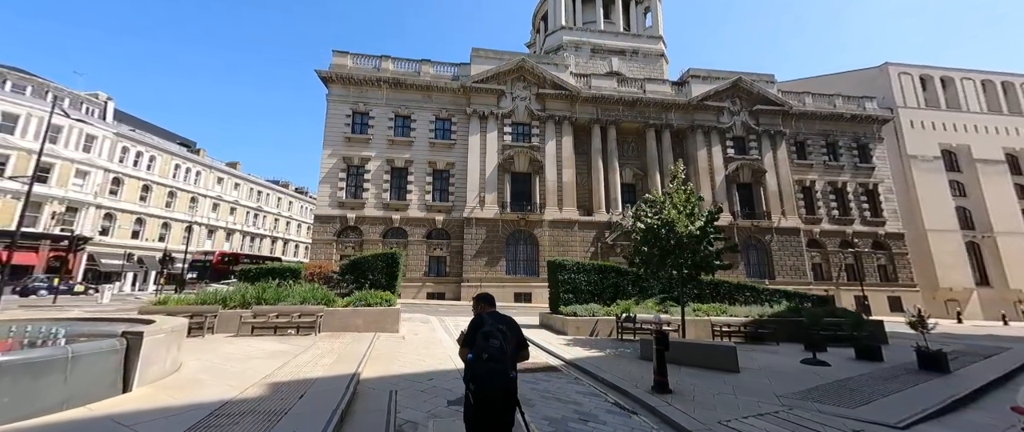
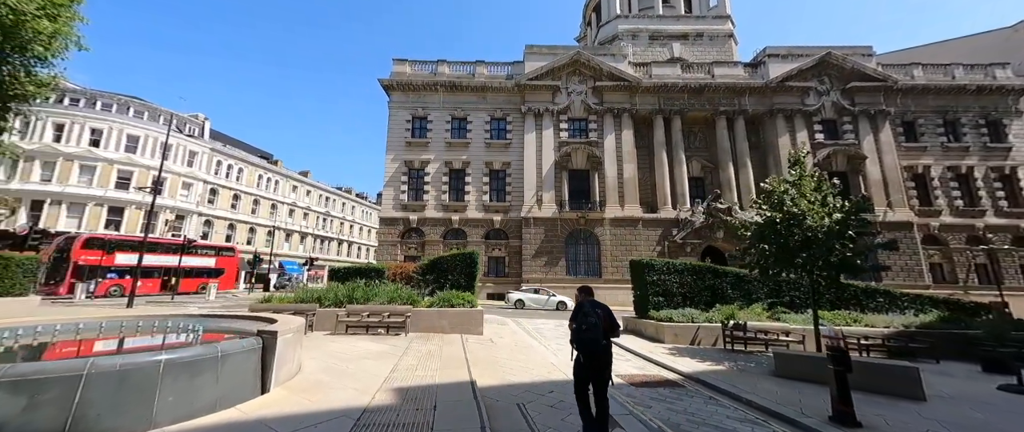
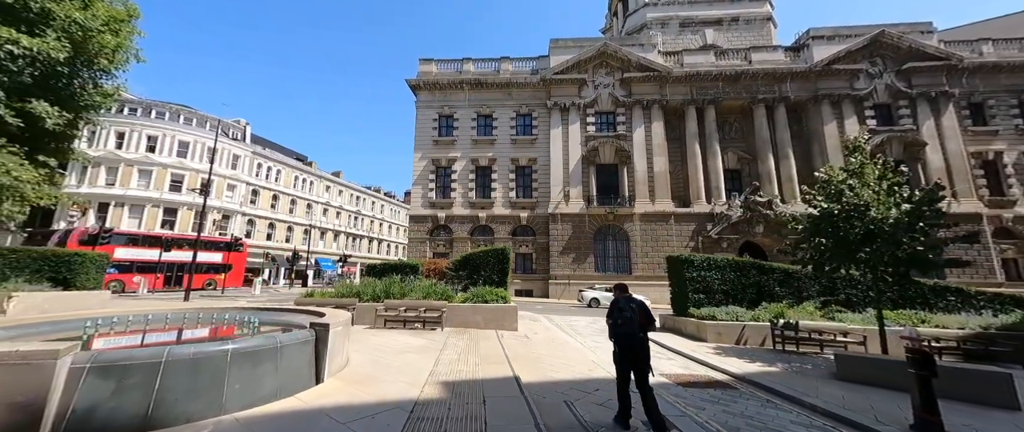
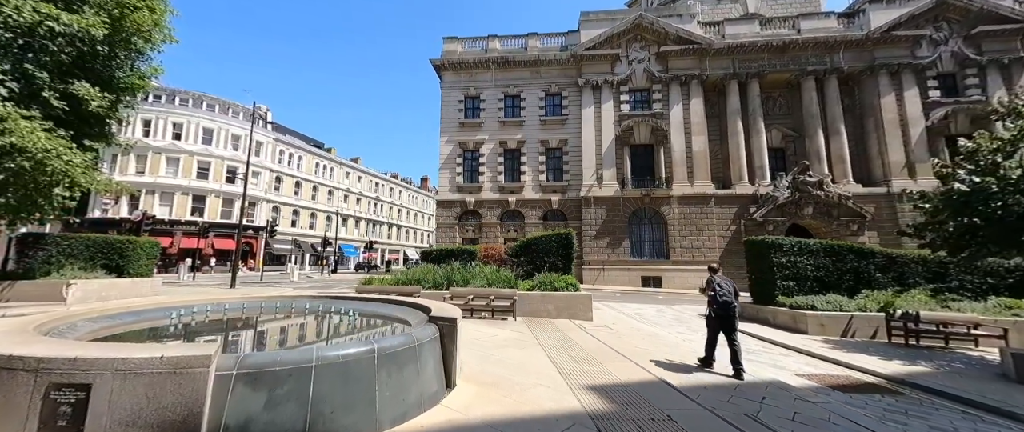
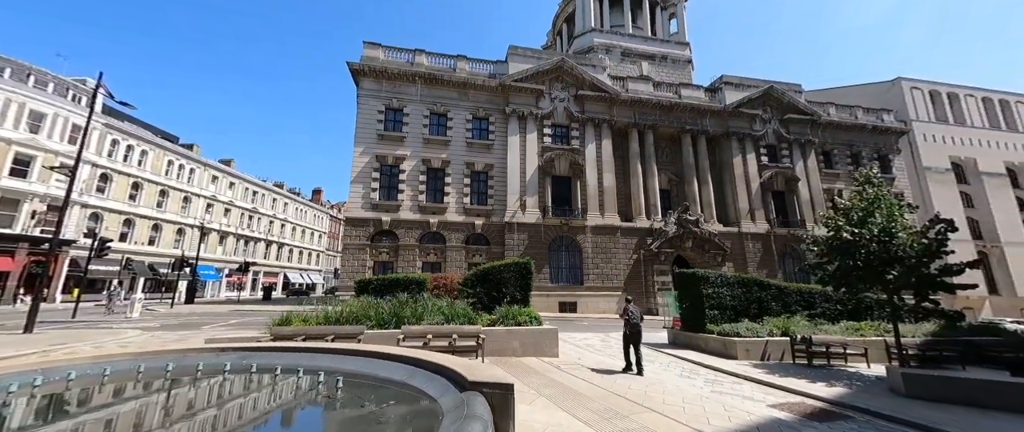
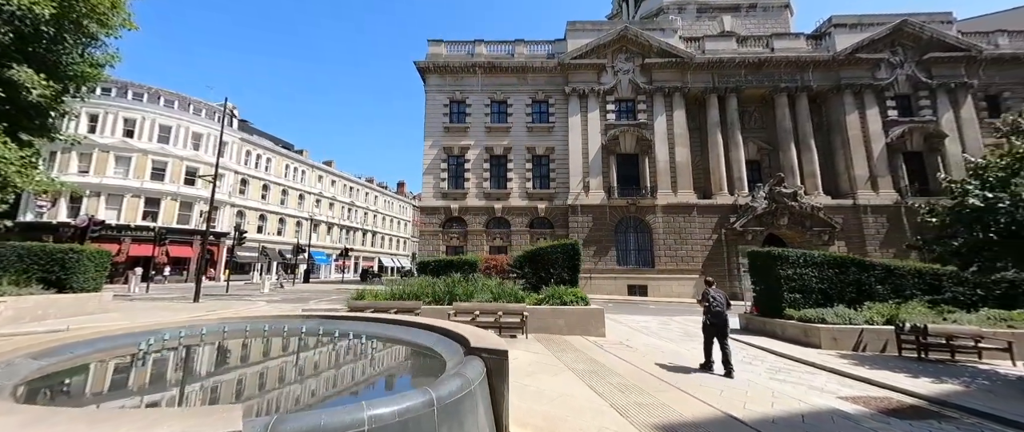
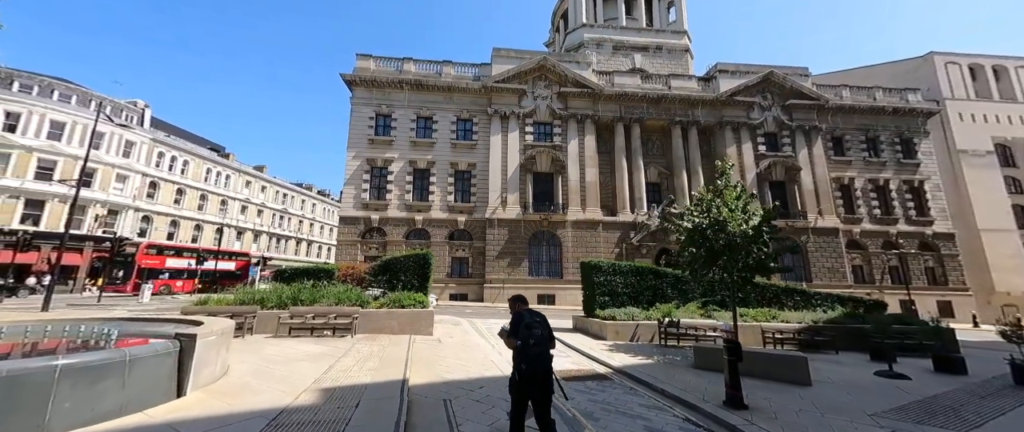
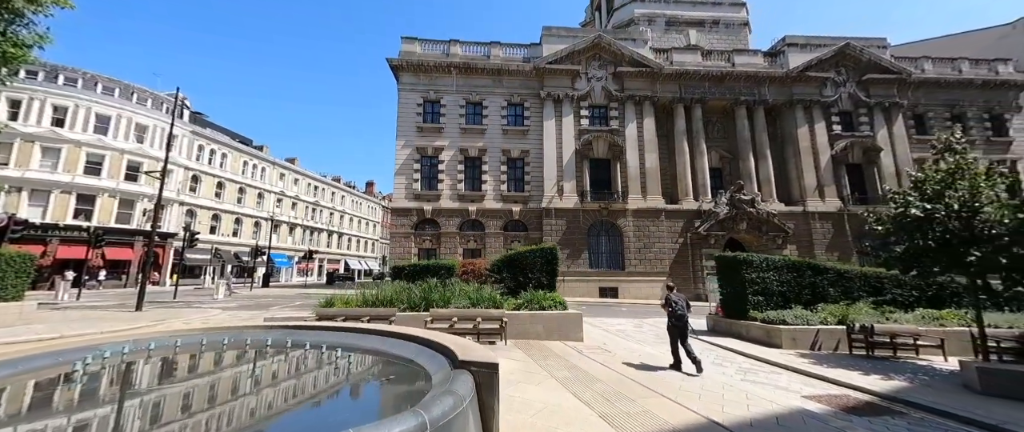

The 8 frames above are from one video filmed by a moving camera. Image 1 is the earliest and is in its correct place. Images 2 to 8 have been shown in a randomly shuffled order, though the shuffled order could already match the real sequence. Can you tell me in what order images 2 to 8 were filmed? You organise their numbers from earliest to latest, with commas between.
7, 2, 3, 4, 6, 8, 5
